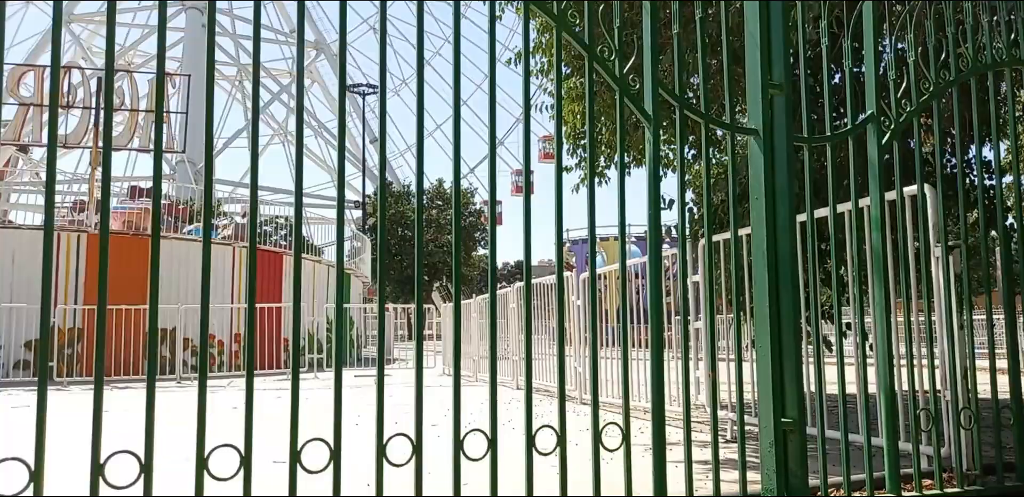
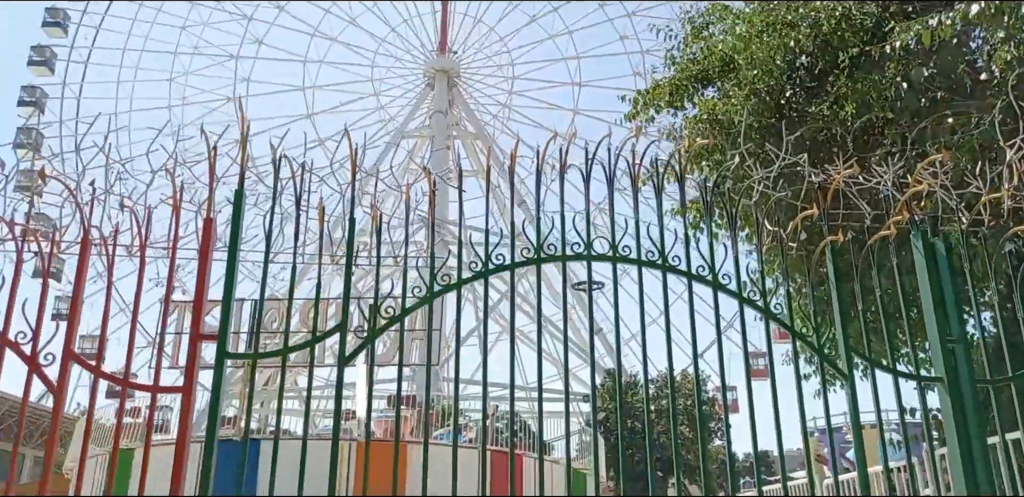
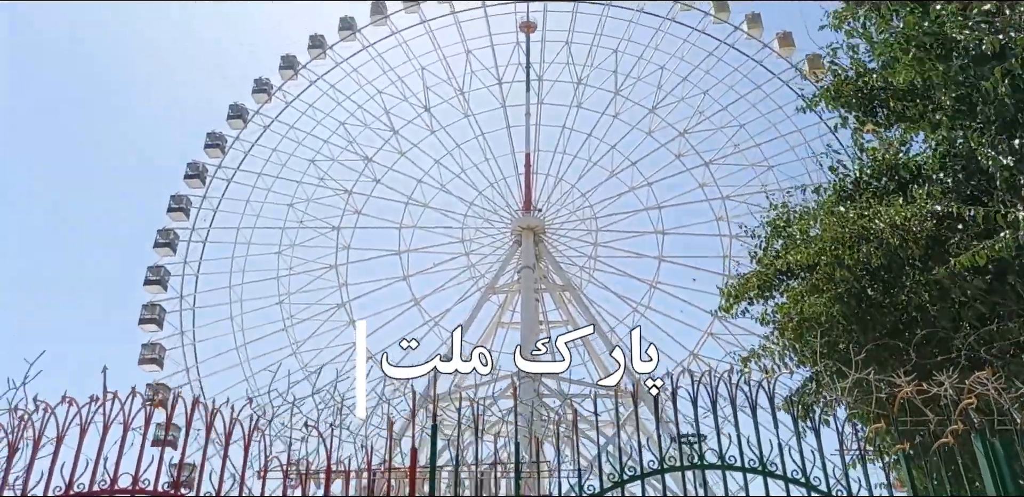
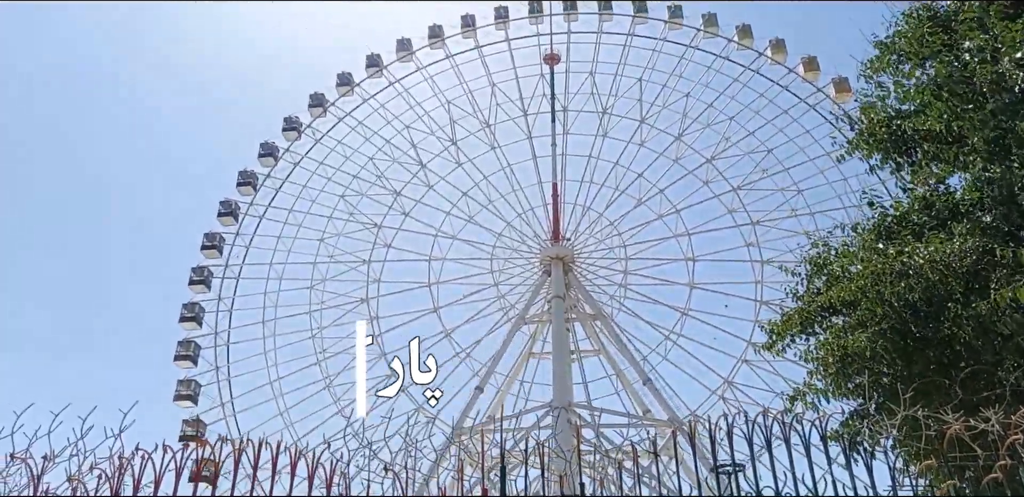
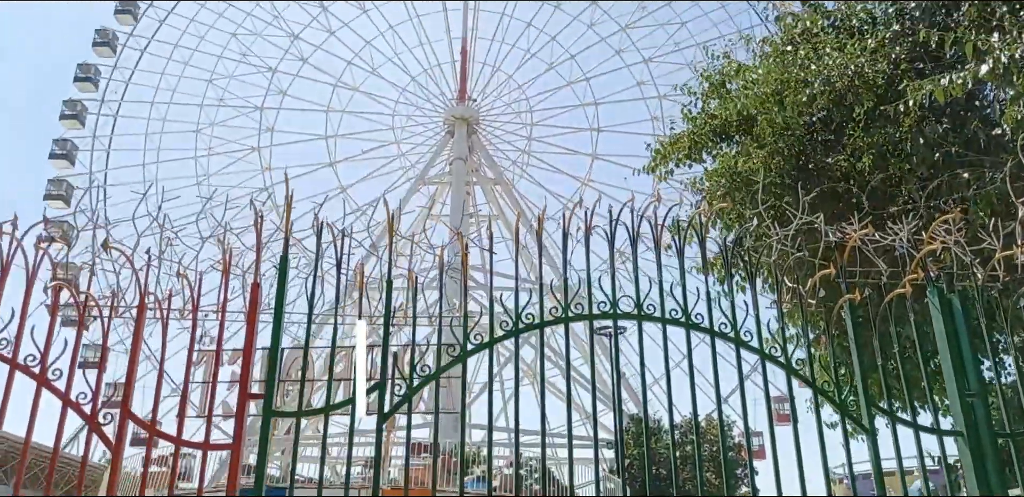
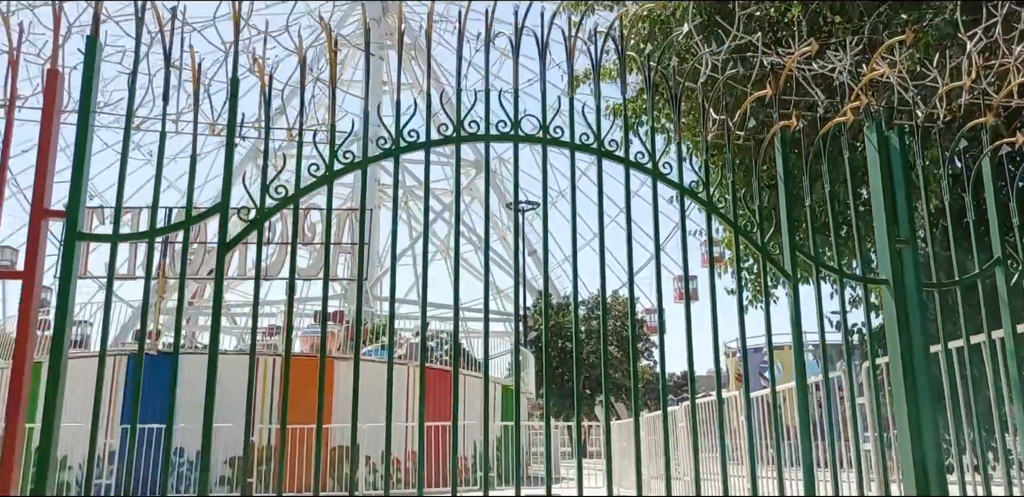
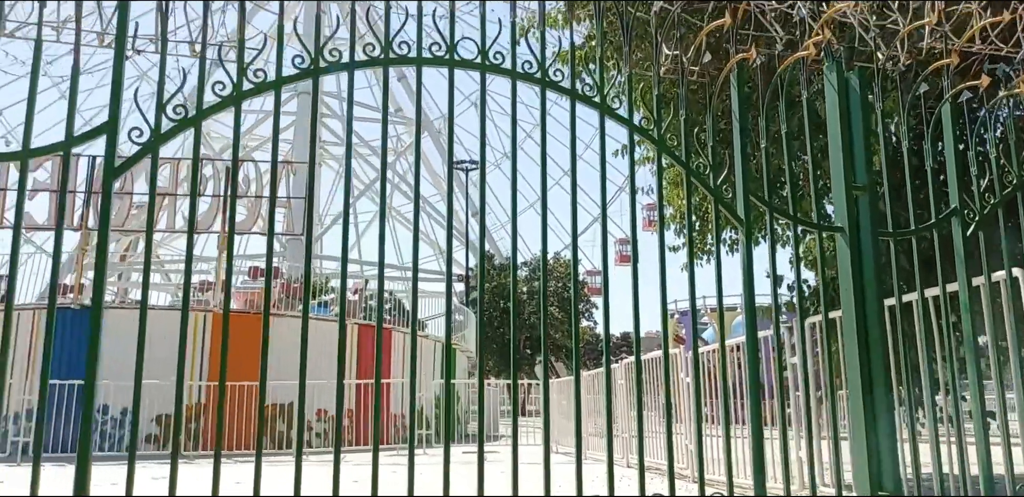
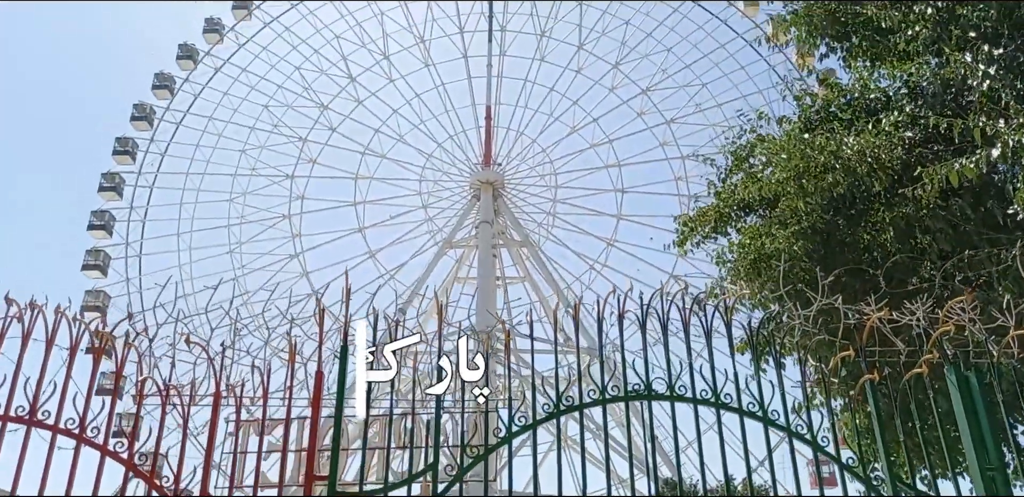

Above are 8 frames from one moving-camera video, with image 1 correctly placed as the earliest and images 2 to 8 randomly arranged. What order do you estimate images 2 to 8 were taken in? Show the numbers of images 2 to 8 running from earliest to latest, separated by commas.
7, 6, 2, 5, 8, 3, 4
